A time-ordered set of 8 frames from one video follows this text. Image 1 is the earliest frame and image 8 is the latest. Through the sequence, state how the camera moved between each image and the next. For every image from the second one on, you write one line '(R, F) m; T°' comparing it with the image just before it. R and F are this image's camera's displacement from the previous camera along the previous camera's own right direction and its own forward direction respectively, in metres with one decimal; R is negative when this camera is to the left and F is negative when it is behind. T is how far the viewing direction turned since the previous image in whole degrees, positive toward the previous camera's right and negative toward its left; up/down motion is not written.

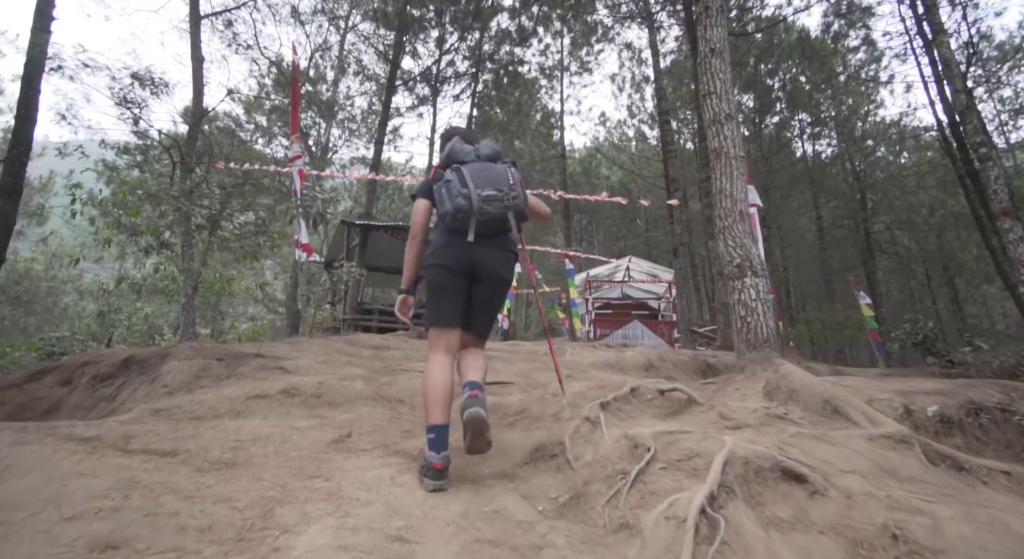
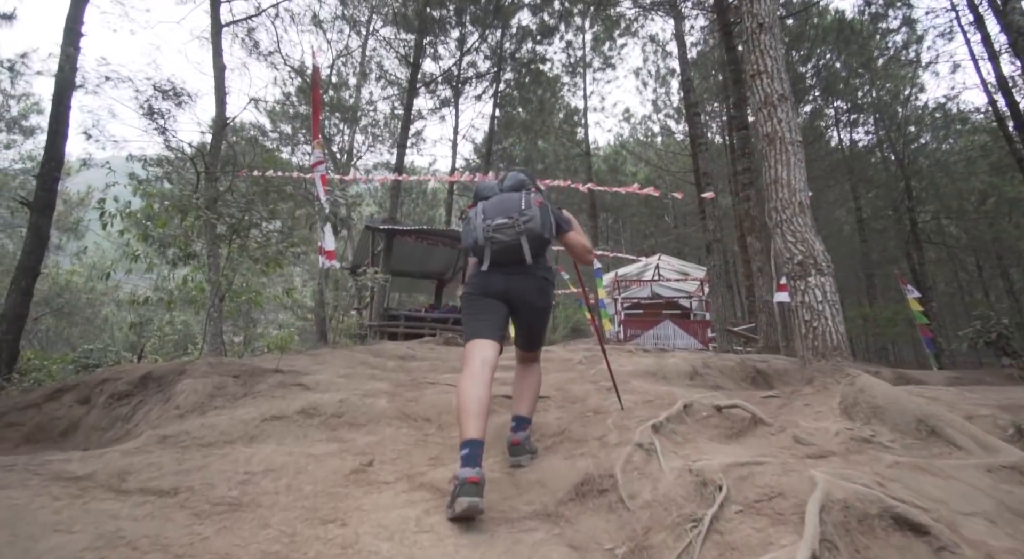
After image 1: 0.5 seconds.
(0.0, +0.3) m; -3°
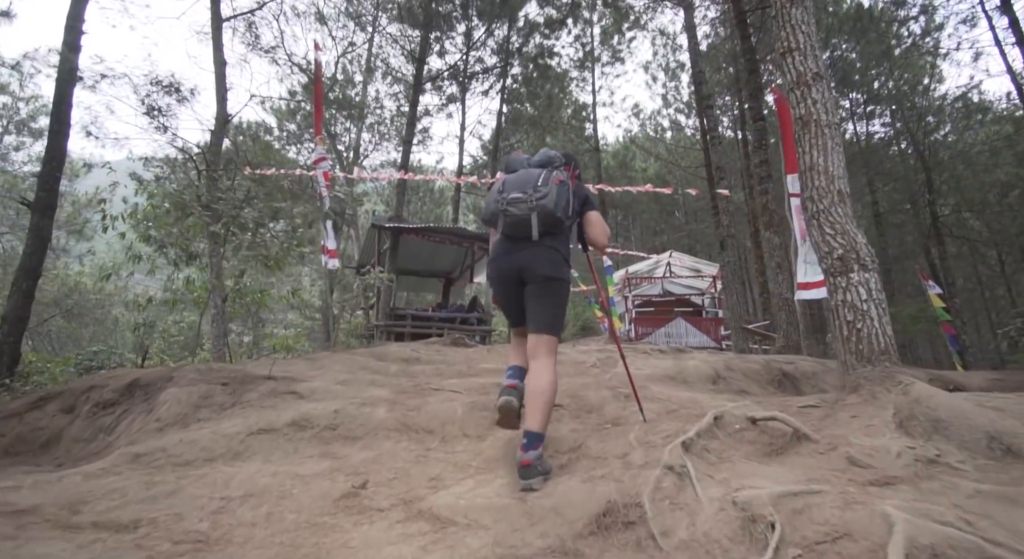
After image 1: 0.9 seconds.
(0.0, +0.2) m; -1°
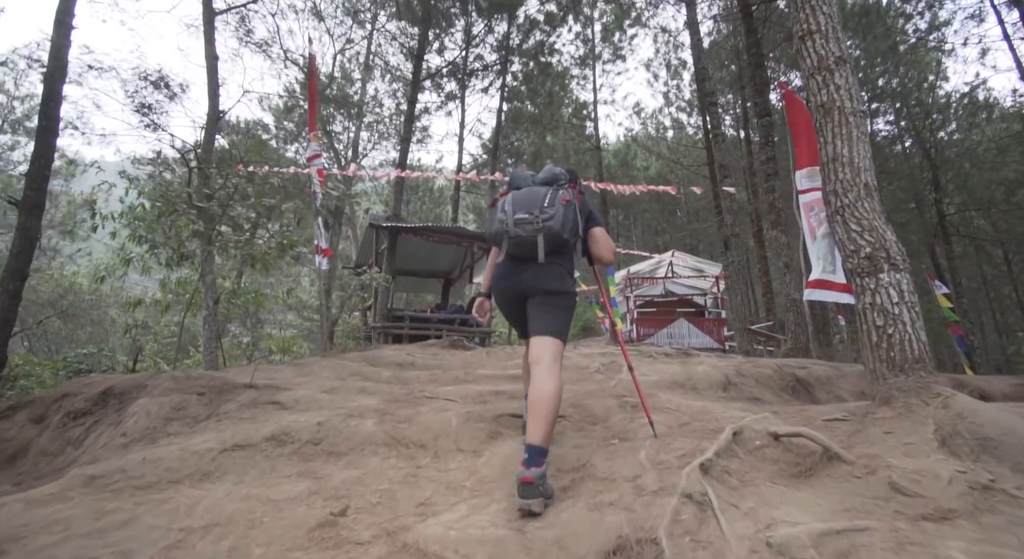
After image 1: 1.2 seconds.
(0.0, +0.2) m; 0°
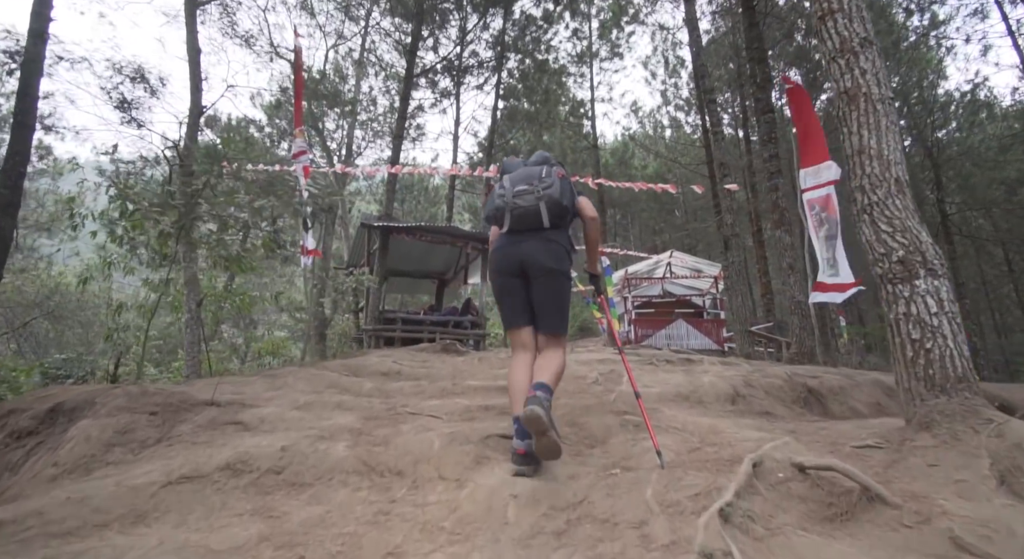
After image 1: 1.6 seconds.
(0.0, +0.3) m; 0°
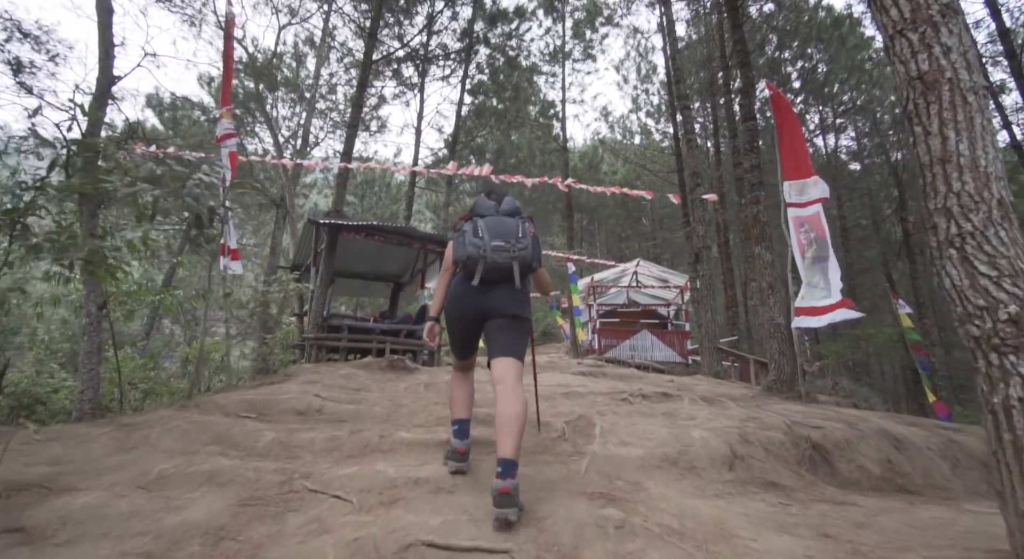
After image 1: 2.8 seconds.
(+0.1, +0.7) m; +4°
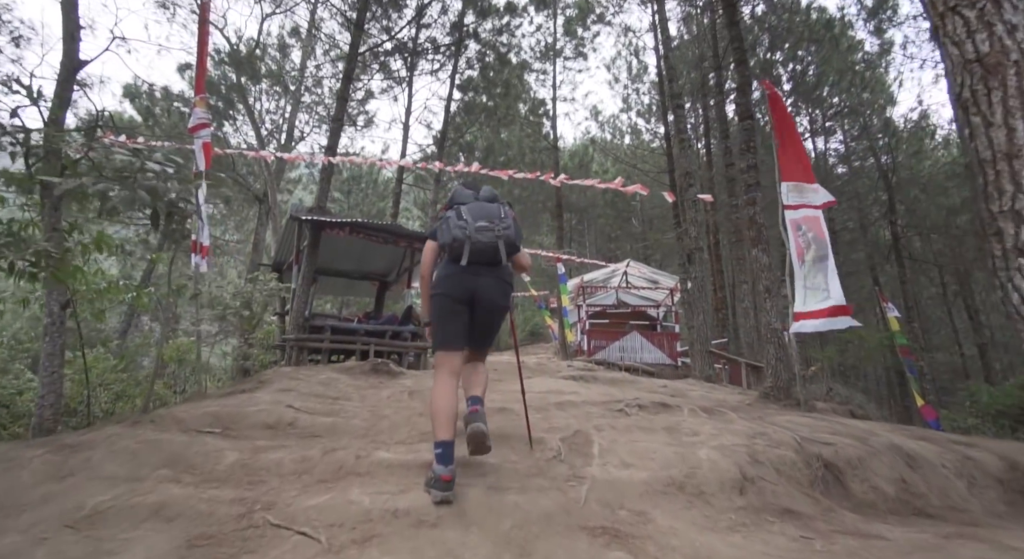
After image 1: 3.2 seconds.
(0.0, +0.2) m; +1°
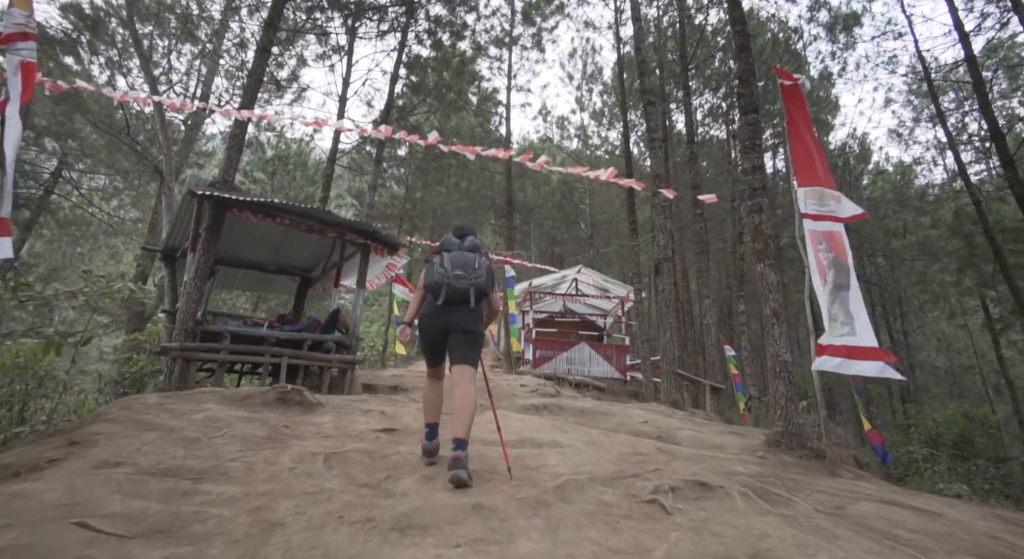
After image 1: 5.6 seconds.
(-0.2, +1.3) m; +8°
